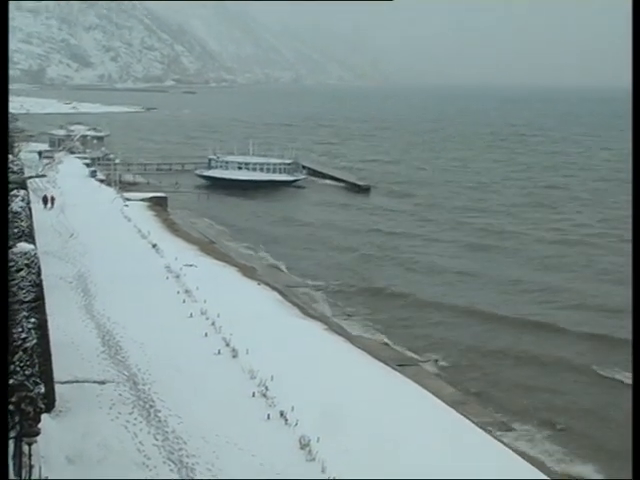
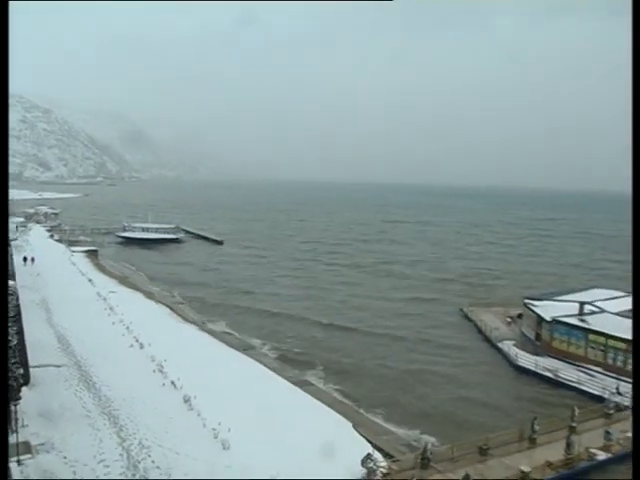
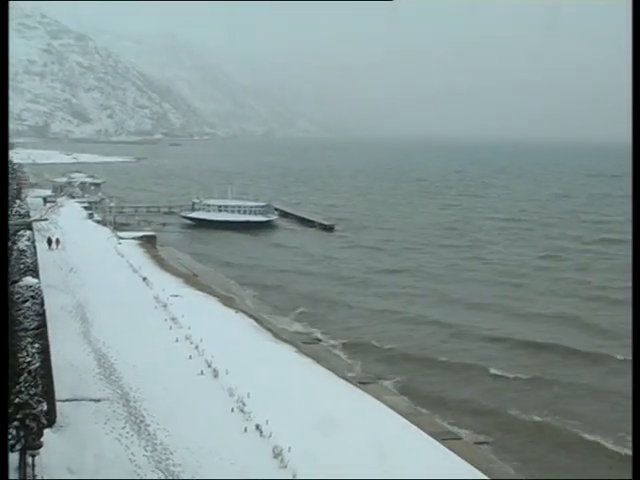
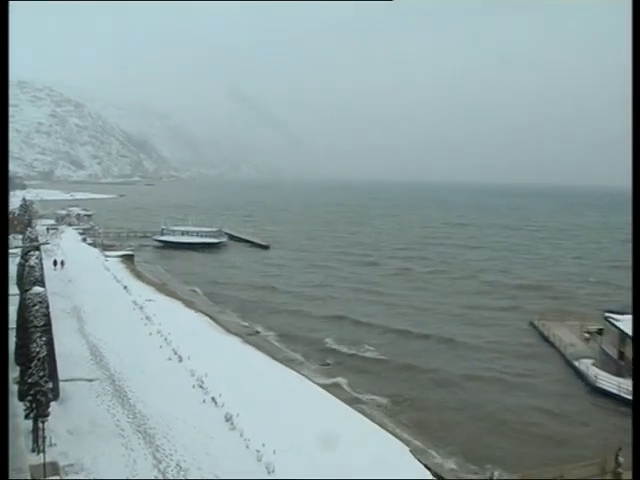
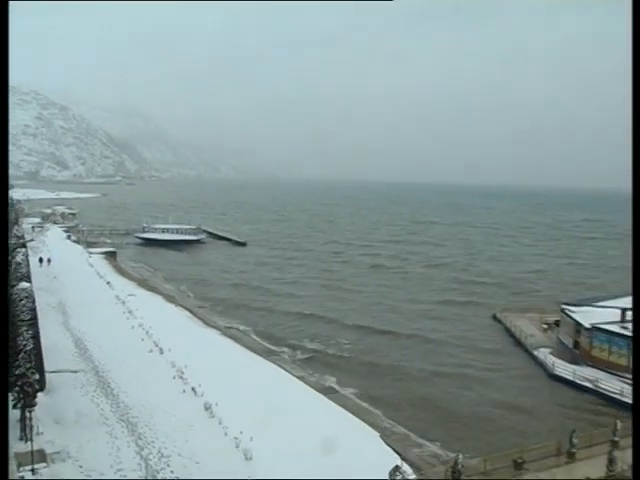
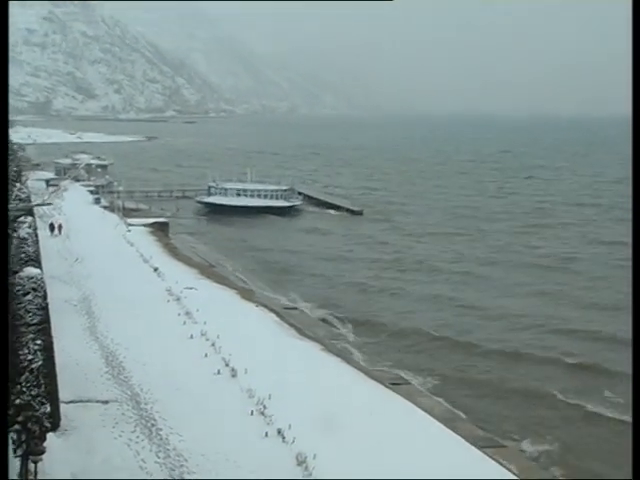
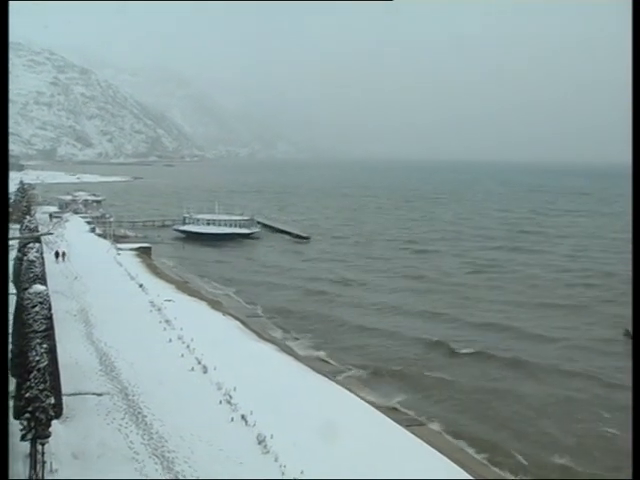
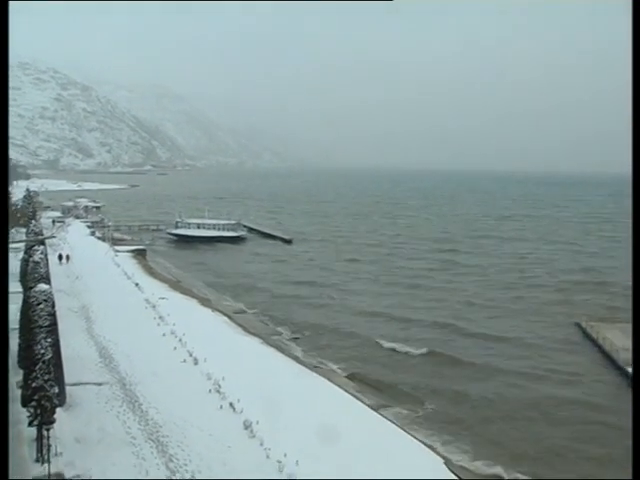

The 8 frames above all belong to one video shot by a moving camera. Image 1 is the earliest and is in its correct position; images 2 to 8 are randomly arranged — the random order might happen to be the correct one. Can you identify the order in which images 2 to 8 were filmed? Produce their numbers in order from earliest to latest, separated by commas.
6, 3, 7, 8, 4, 5, 2
